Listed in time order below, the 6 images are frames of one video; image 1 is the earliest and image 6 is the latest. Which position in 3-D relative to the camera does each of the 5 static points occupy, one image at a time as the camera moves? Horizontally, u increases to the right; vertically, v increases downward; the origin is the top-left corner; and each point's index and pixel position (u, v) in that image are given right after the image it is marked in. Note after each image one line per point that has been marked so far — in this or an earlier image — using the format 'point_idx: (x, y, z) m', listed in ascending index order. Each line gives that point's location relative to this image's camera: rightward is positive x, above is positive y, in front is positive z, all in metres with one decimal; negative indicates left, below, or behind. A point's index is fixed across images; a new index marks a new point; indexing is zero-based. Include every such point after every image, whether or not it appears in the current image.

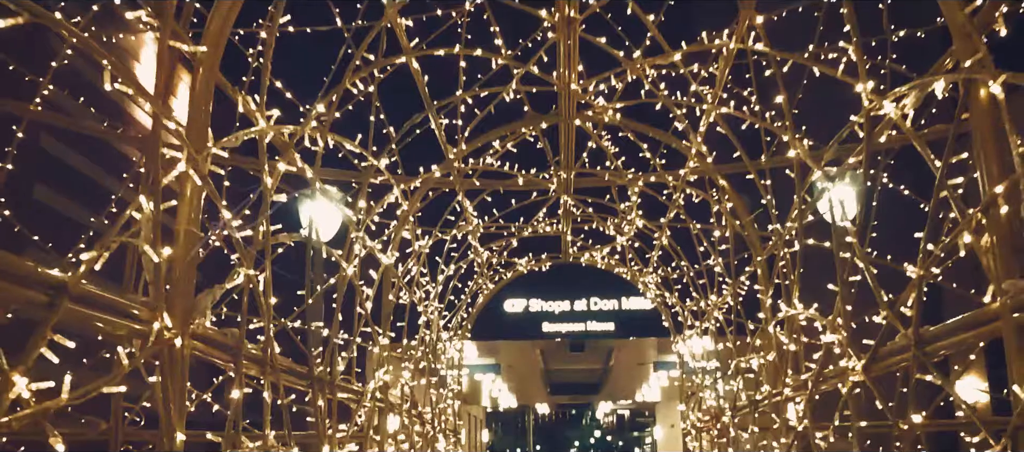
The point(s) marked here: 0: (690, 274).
0: (+2.2, -0.6, +10.9) m
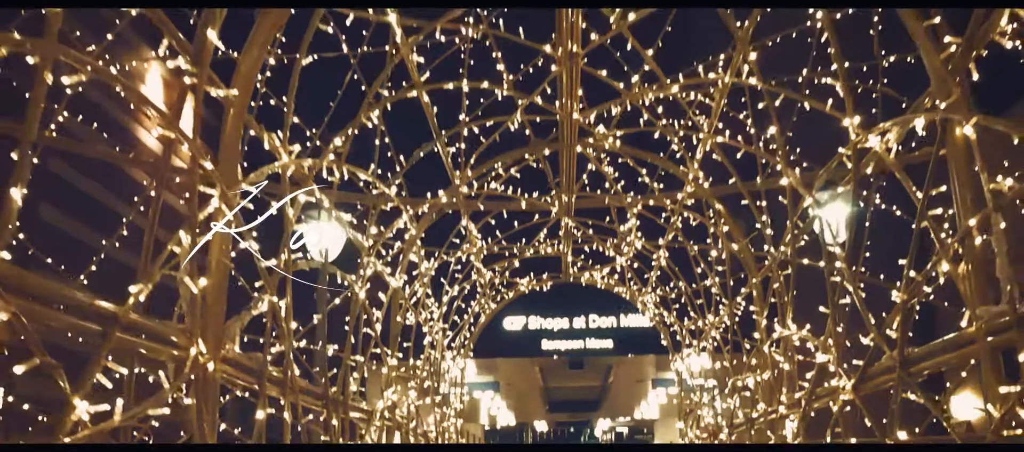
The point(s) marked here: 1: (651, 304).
0: (+2.3, -0.9, +11.2) m
1: (+2.0, -1.1, +12.3) m
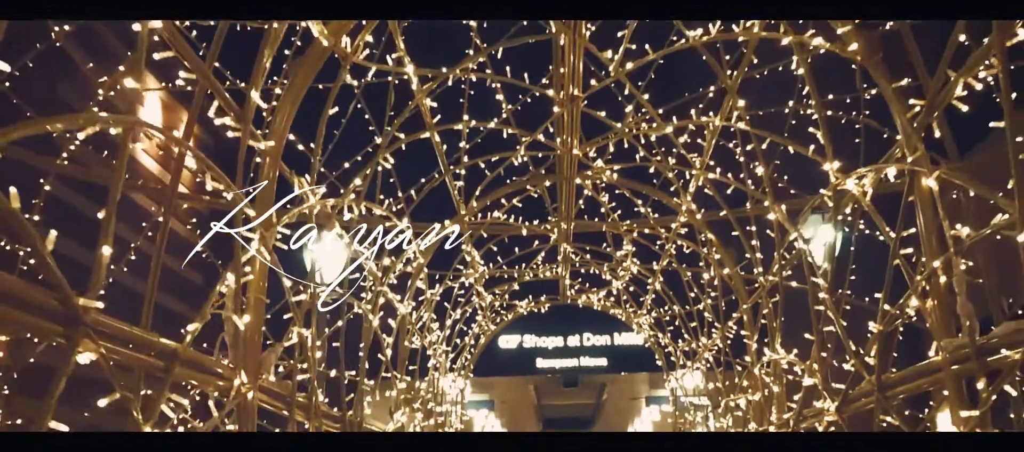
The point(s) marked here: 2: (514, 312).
0: (+2.3, -1.2, +11.7) m
1: (+1.9, -1.5, +12.7) m
2: (0.0, -1.3, +13.5) m
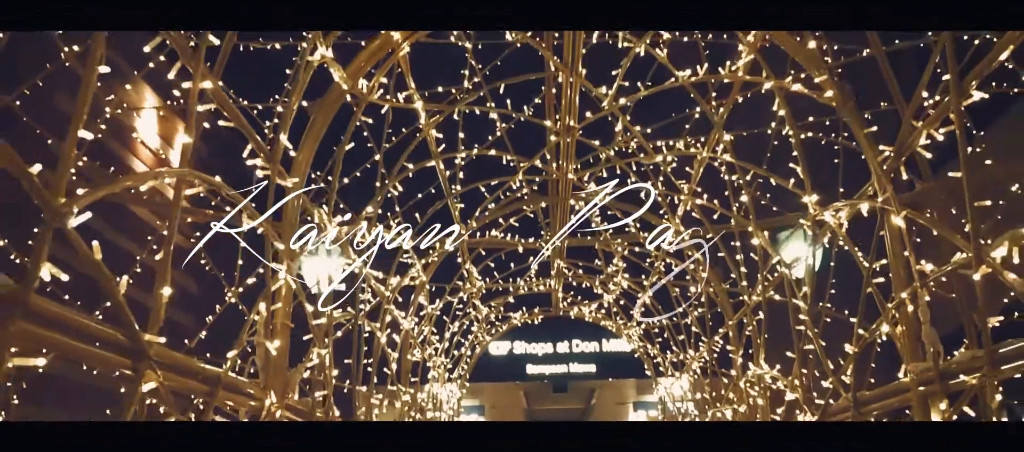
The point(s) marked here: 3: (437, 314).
0: (+2.2, -1.4, +12.2) m
1: (+1.9, -1.7, +13.2) m
2: (-0.1, -1.6, +13.9) m
3: (-0.9, -1.0, +10.2) m
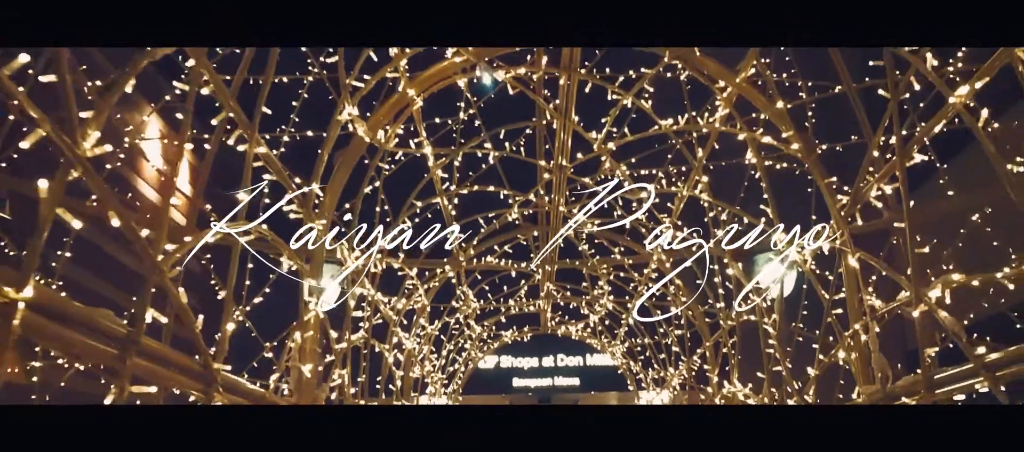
0: (+2.1, -1.8, +12.9) m
1: (+1.7, -2.1, +13.9) m
2: (-0.2, -1.9, +14.6) m
3: (-1.0, -1.3, +10.9) m
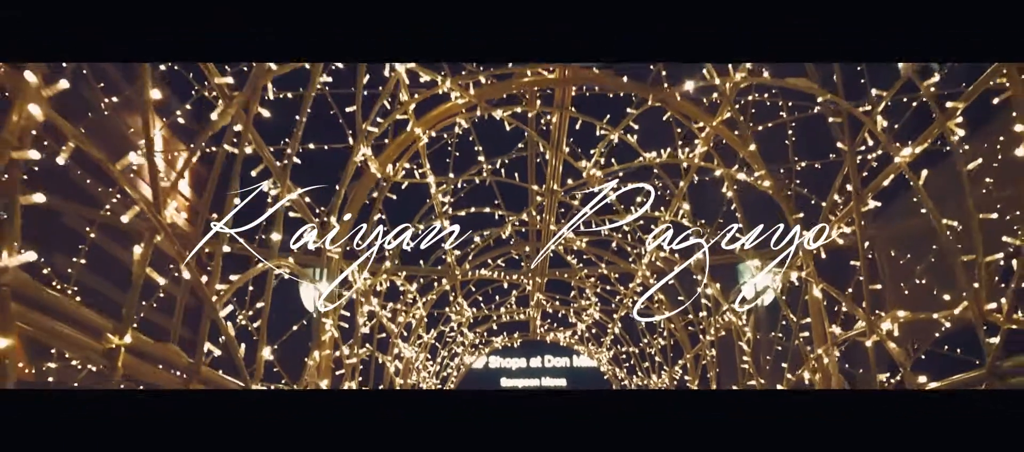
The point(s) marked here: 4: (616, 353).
0: (+1.9, -2.0, +13.5) m
1: (+1.5, -2.2, +14.5) m
2: (-0.4, -2.1, +15.2) m
3: (-1.1, -1.5, +11.5) m
4: (+1.6, -2.0, +13.8) m
